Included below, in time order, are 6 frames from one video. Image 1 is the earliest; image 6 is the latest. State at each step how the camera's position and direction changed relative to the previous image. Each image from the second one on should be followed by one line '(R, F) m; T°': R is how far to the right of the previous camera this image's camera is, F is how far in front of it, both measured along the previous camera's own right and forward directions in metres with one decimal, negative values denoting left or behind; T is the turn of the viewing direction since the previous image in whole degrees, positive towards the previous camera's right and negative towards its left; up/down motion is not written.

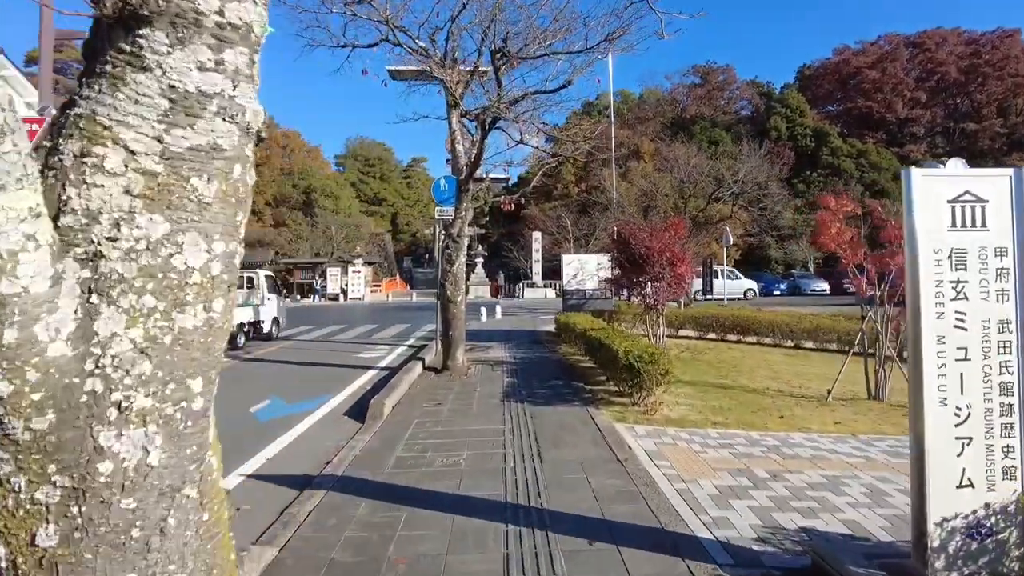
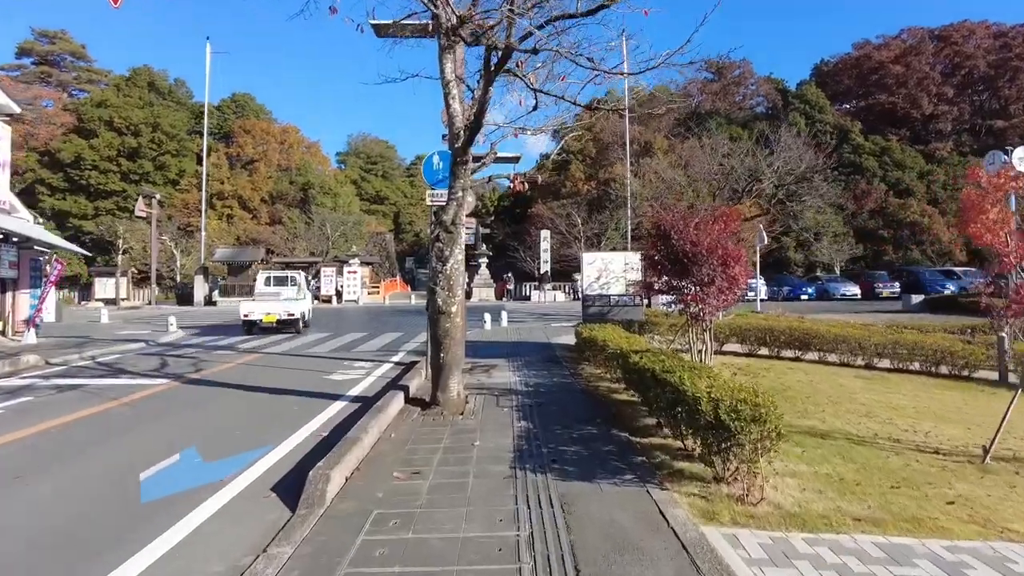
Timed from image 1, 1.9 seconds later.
(-0.1, +2.7) m; 0°
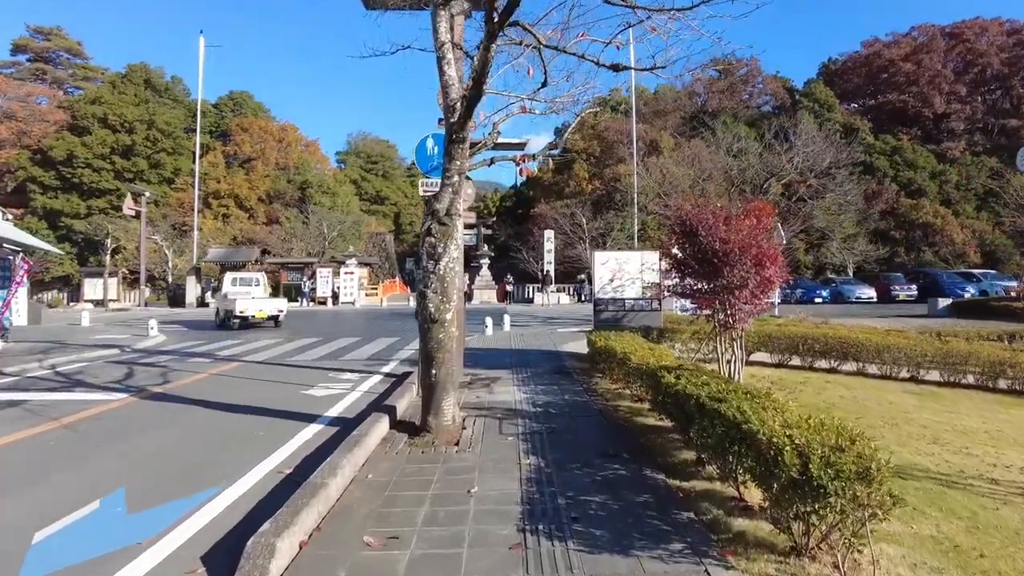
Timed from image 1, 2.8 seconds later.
(0.0, +1.3) m; 0°
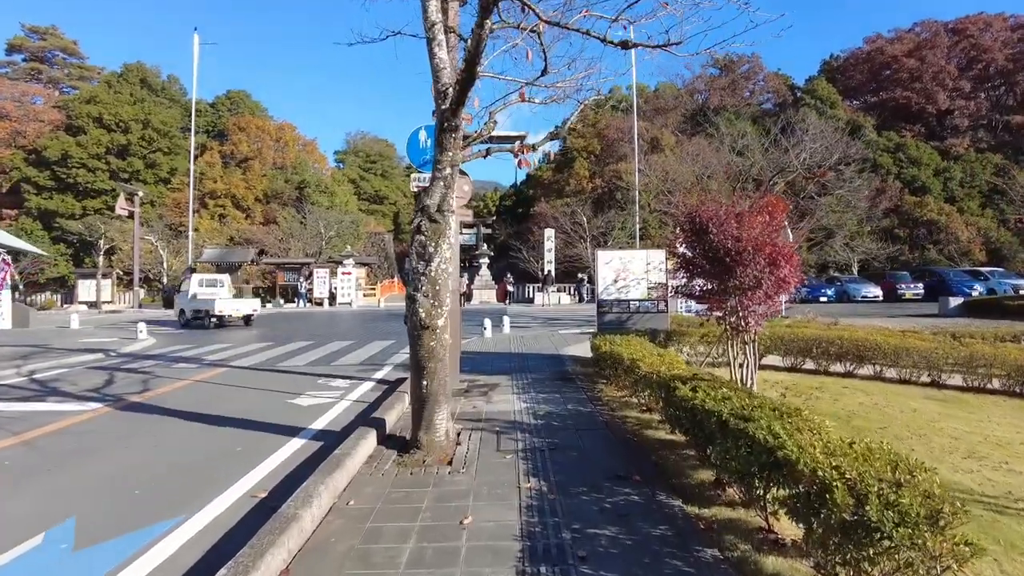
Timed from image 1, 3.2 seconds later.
(0.0, +0.6) m; 0°
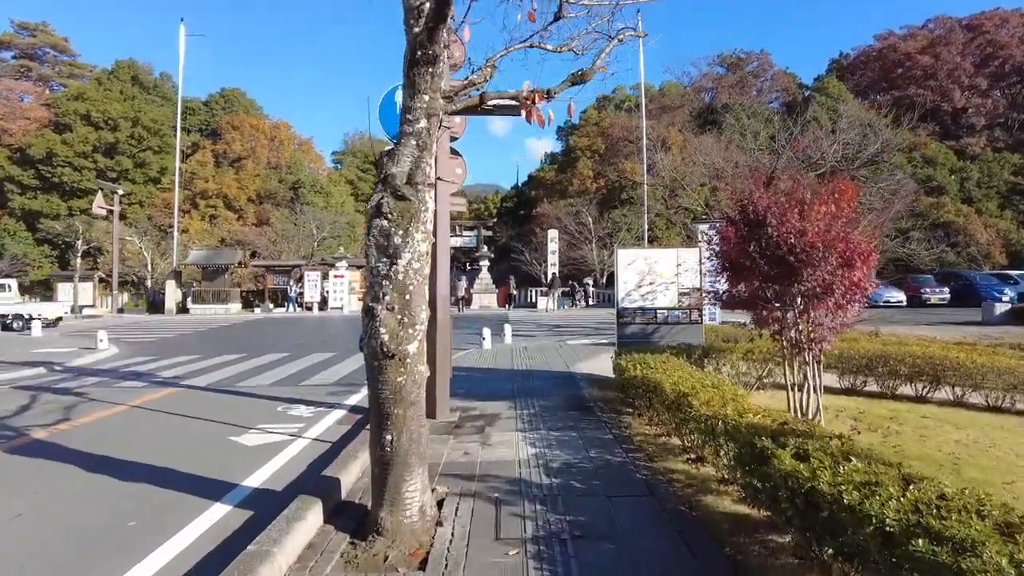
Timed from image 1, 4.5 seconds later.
(0.0, +1.9) m; 0°
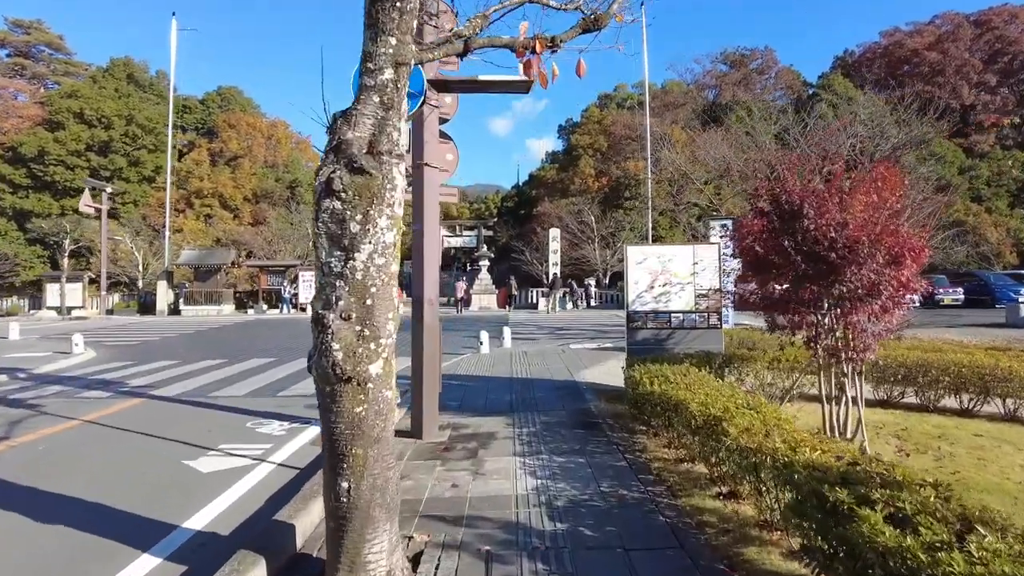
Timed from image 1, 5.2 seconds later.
(0.0, +0.9) m; 0°
